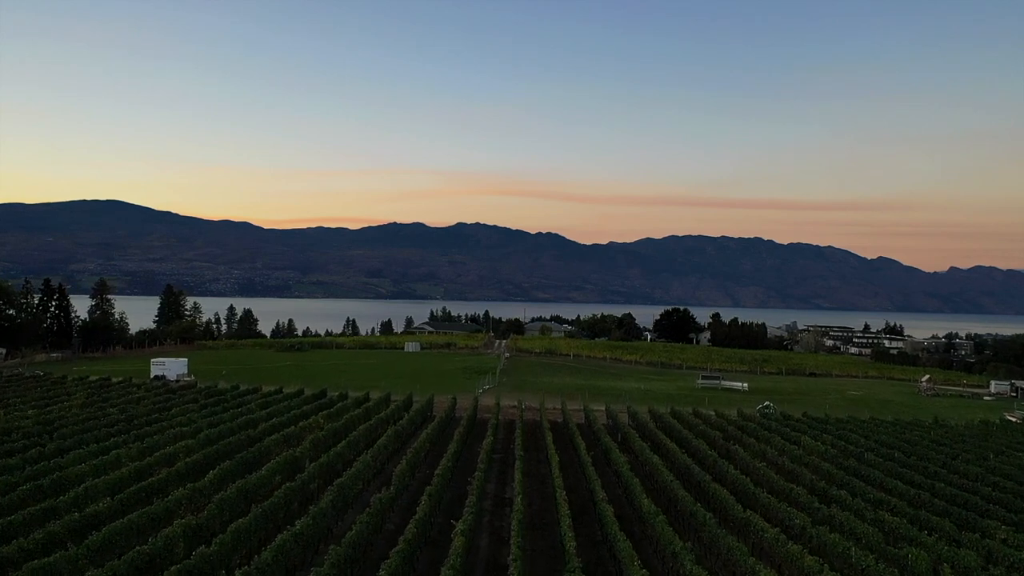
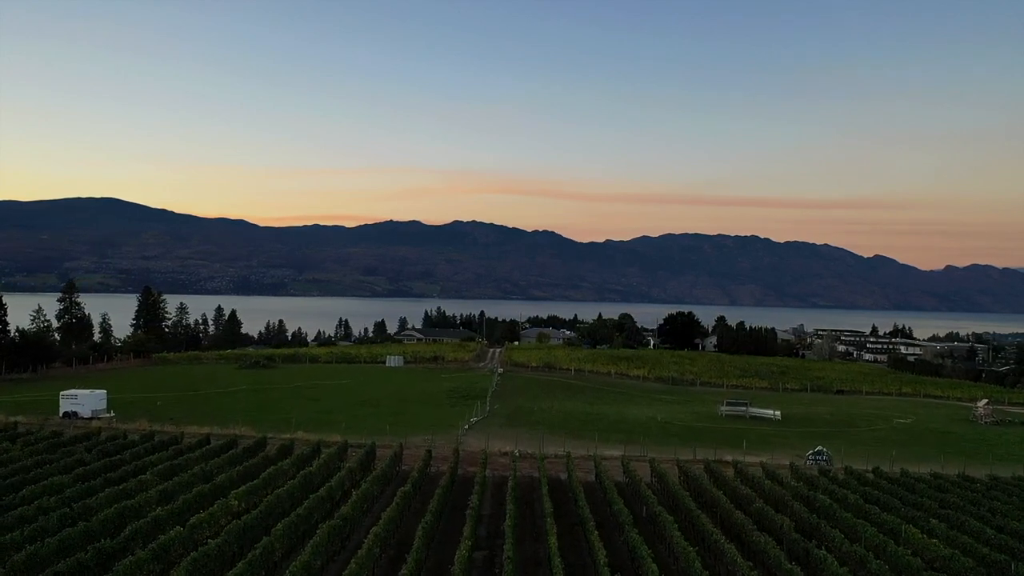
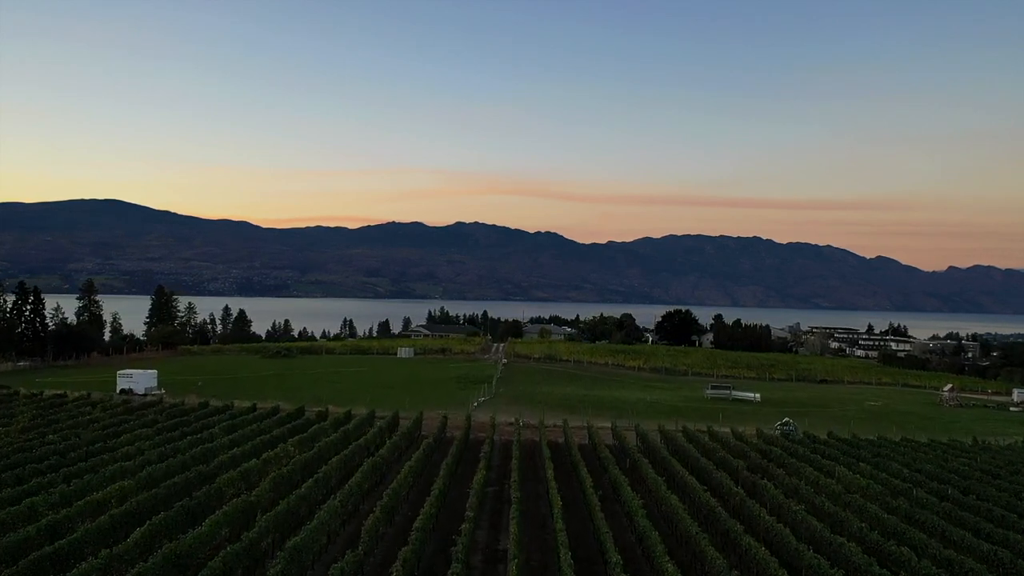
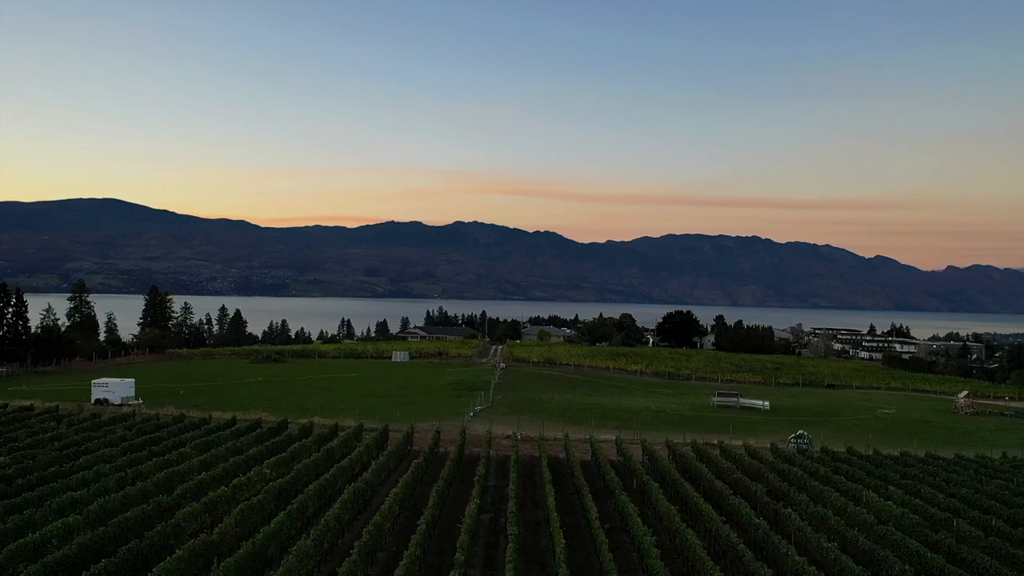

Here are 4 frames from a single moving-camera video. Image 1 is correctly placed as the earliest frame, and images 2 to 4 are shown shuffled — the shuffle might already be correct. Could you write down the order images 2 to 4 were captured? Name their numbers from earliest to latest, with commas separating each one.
3, 4, 2
